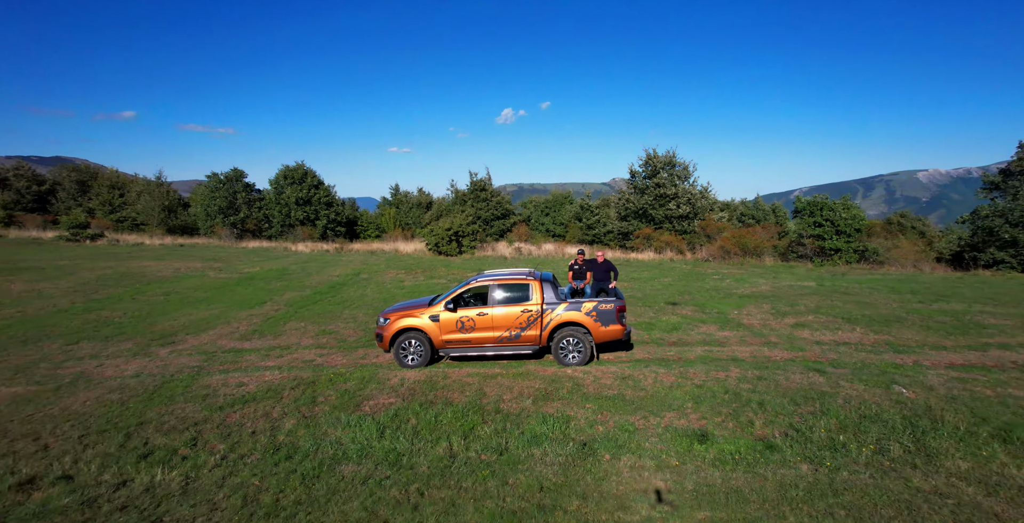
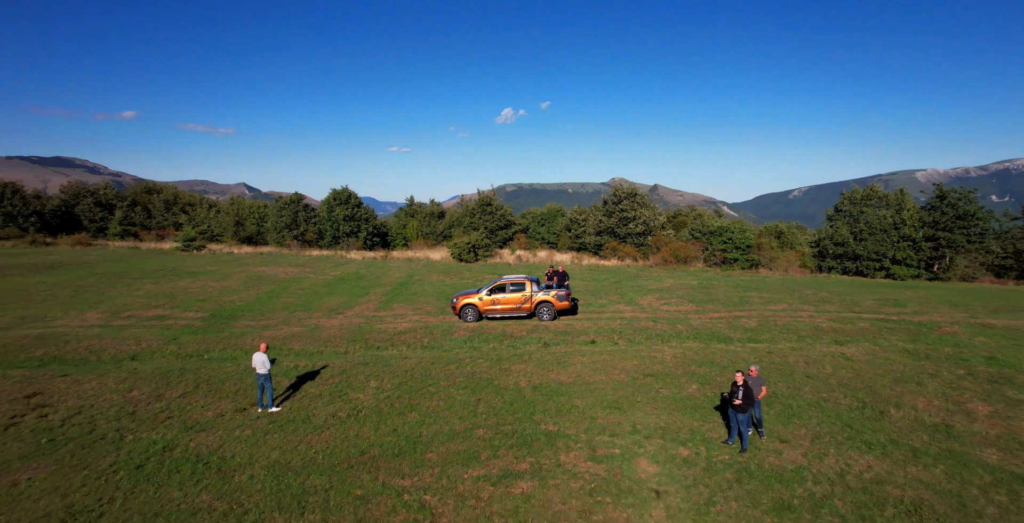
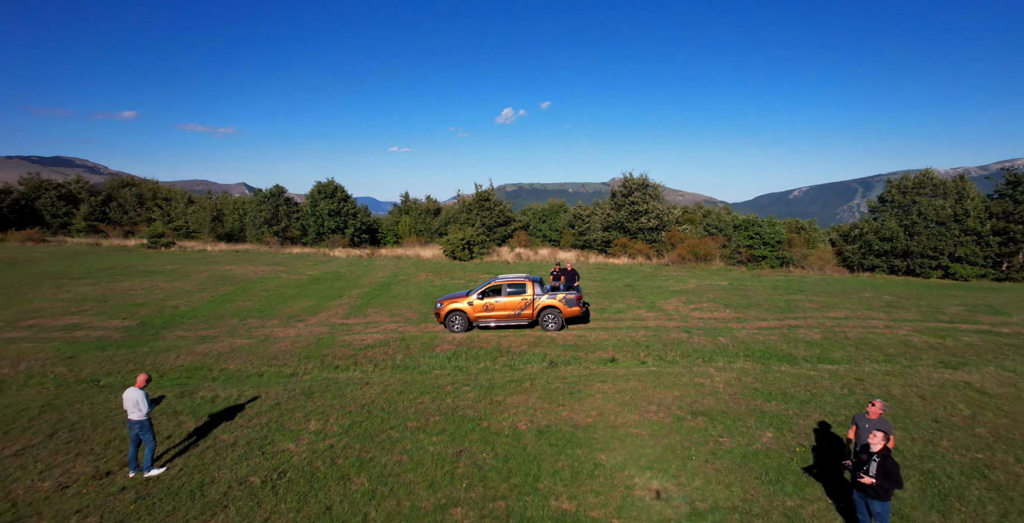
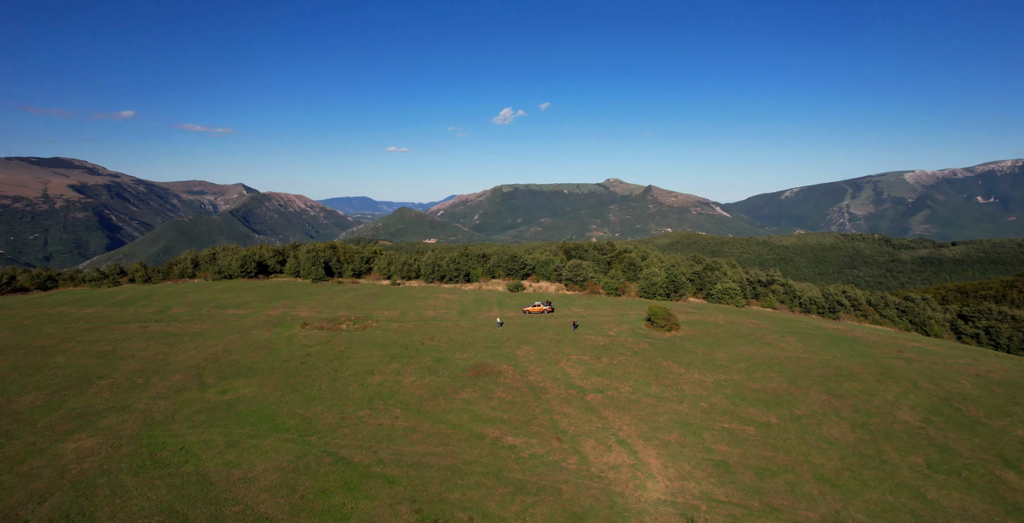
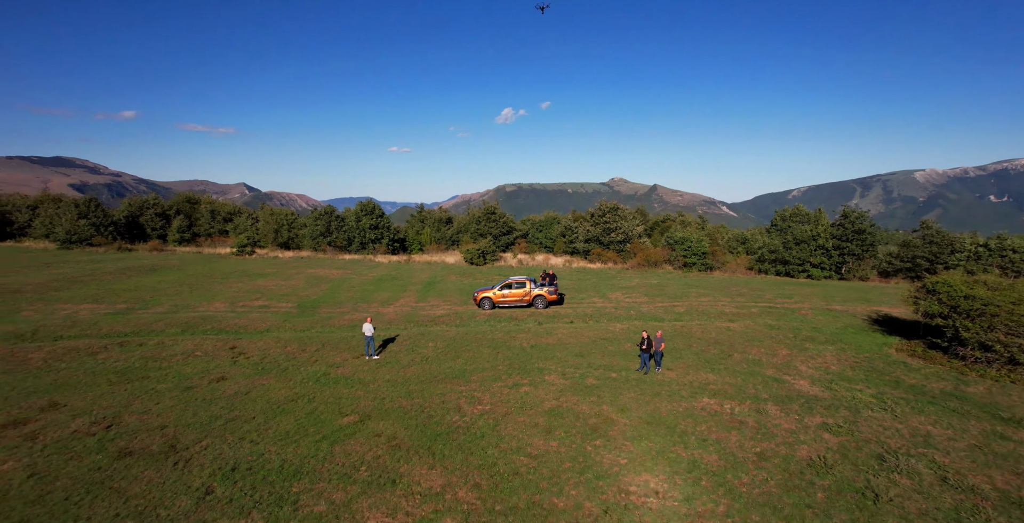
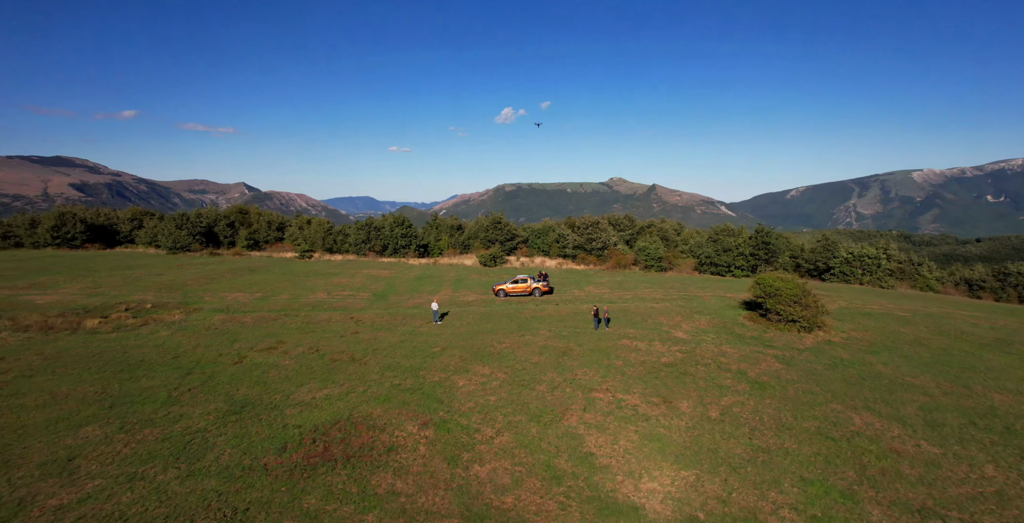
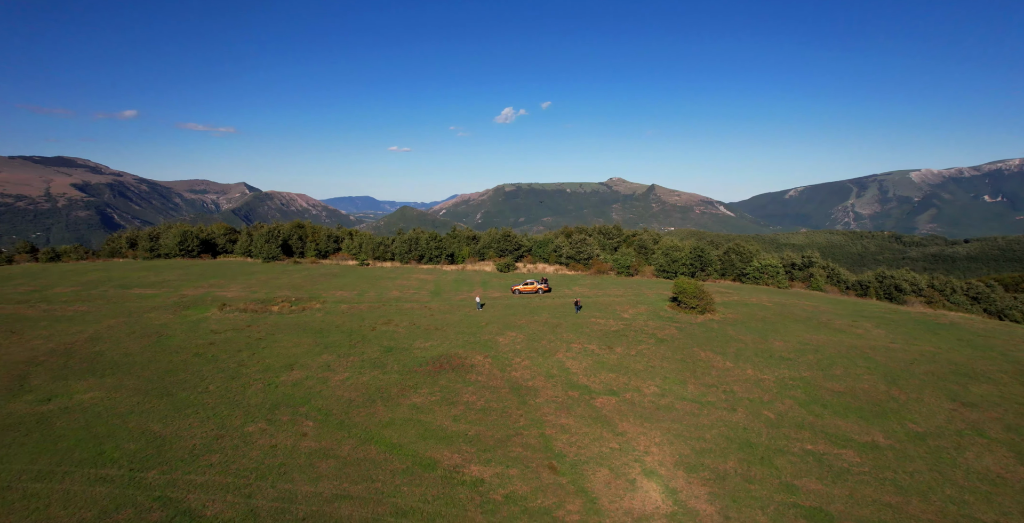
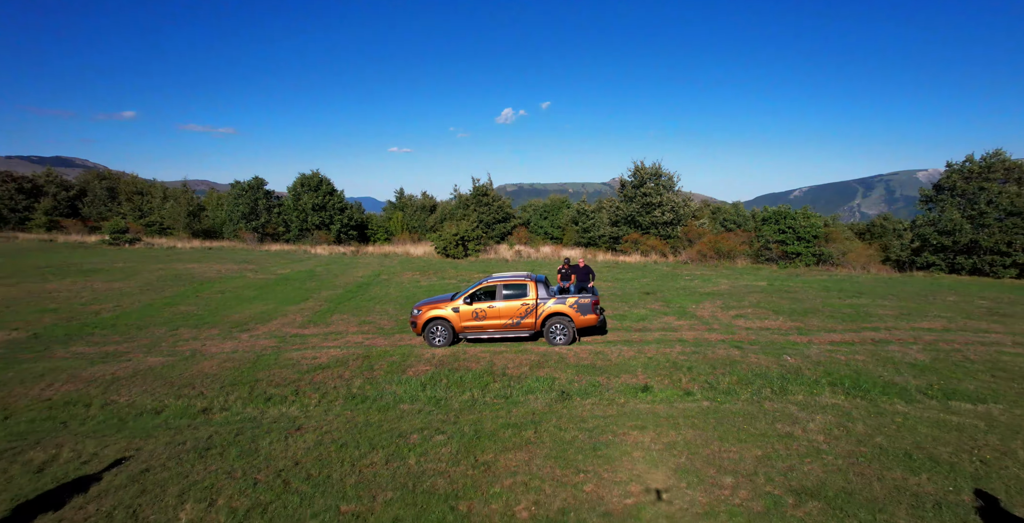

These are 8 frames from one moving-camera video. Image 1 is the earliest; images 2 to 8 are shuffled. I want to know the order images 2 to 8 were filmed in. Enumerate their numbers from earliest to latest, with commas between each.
8, 3, 2, 5, 6, 7, 4
